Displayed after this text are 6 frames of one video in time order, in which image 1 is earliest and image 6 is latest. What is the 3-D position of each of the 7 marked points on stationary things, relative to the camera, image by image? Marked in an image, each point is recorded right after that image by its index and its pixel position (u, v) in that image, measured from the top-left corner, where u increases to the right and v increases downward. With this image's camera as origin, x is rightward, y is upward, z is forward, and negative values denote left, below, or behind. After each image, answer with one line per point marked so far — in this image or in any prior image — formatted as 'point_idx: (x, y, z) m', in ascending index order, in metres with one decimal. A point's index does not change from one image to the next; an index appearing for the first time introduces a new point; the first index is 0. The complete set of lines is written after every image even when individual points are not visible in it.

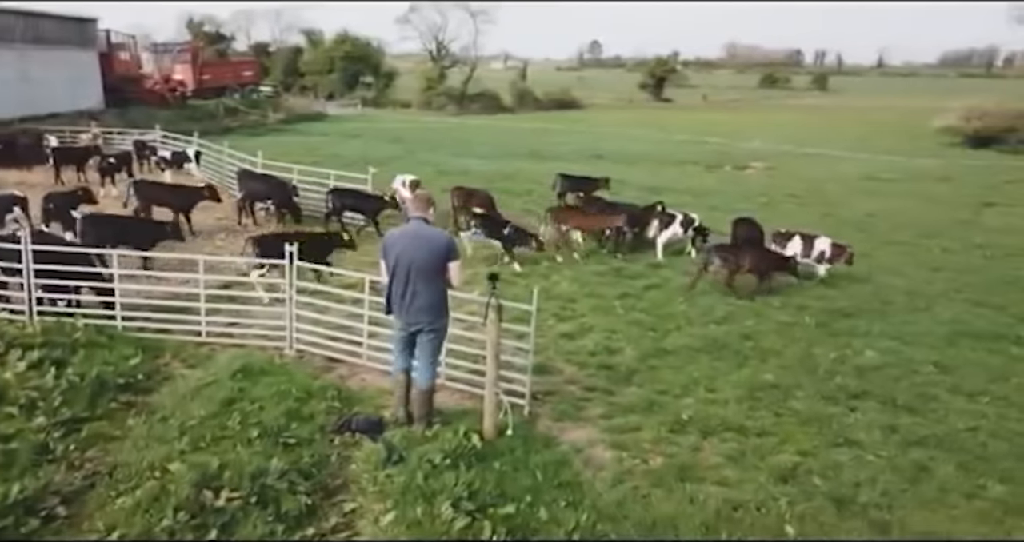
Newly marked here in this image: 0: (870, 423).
0: (+3.6, -1.5, +7.8) m
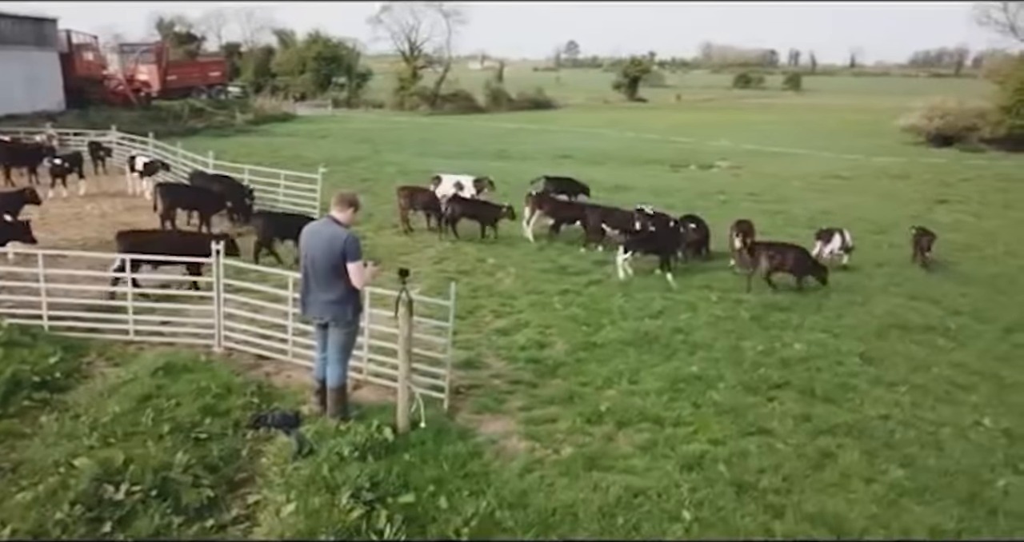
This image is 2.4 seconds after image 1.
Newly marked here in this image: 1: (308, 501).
0: (+2.8, -1.5, +8.0) m
1: (-1.4, -1.6, +5.4) m
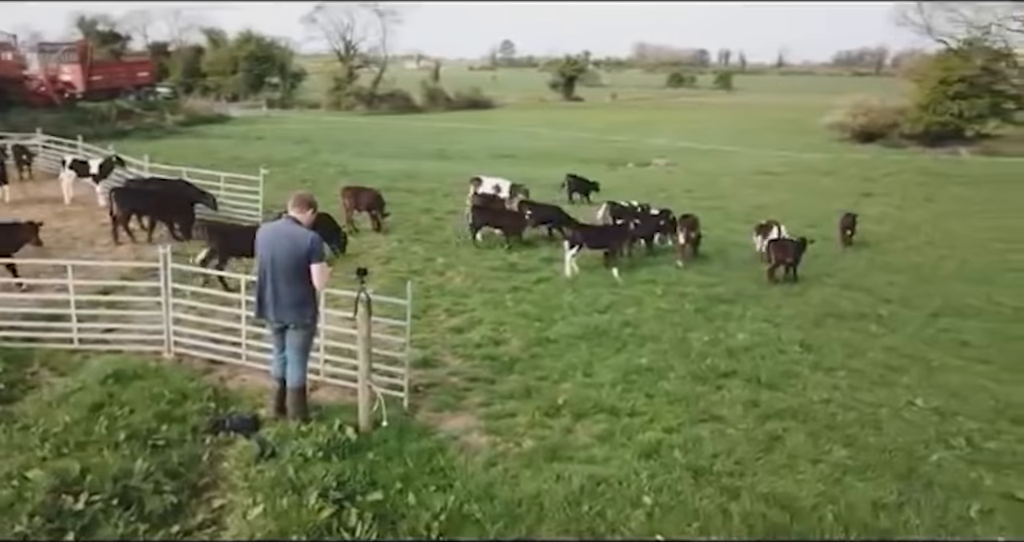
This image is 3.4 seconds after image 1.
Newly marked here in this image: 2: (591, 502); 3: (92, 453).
0: (+2.4, -1.4, +8.3) m
1: (-1.6, -1.6, +5.4) m
2: (+0.6, -1.8, +5.9) m
3: (-3.2, -1.4, +5.9) m
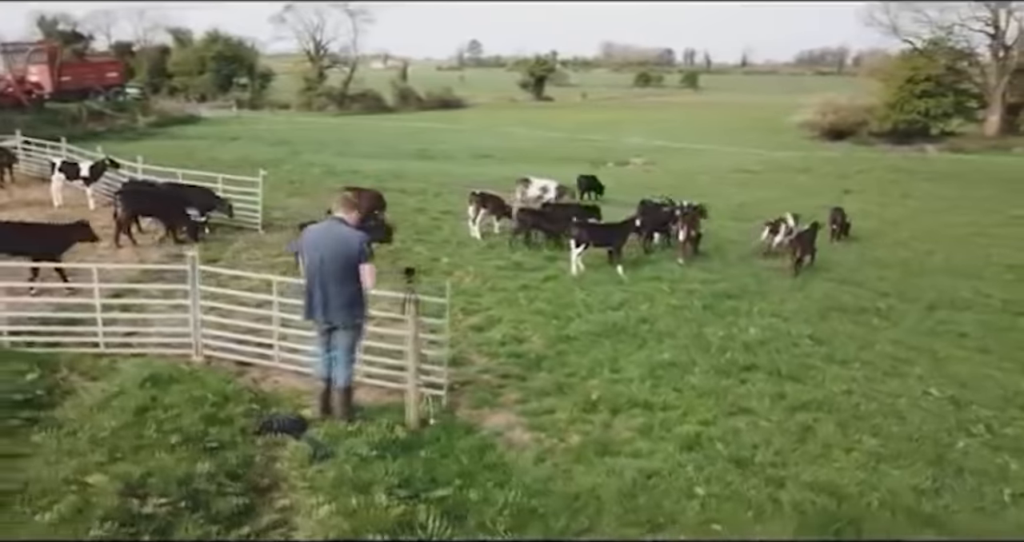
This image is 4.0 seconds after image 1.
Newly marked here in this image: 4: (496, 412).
0: (+2.7, -1.3, +8.5) m
1: (-1.2, -1.6, +5.4) m
2: (+1.1, -1.8, +6.0) m
3: (-2.8, -1.4, +5.8) m
4: (-0.2, -1.4, +7.5) m
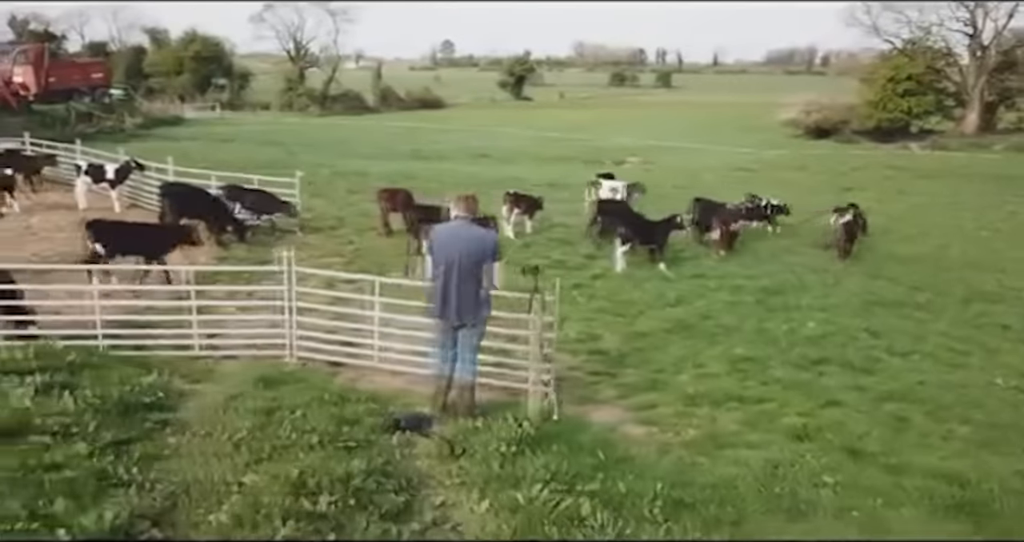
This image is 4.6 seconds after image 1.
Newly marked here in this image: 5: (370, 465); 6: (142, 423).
0: (+3.7, -1.3, +8.7) m
1: (-0.1, -1.6, +5.5) m
2: (+2.1, -1.7, +6.2) m
3: (-1.7, -1.4, +5.9) m
4: (+0.9, -1.4, +7.6) m
5: (-1.1, -1.5, +5.8) m
6: (-3.0, -1.2, +6.3) m
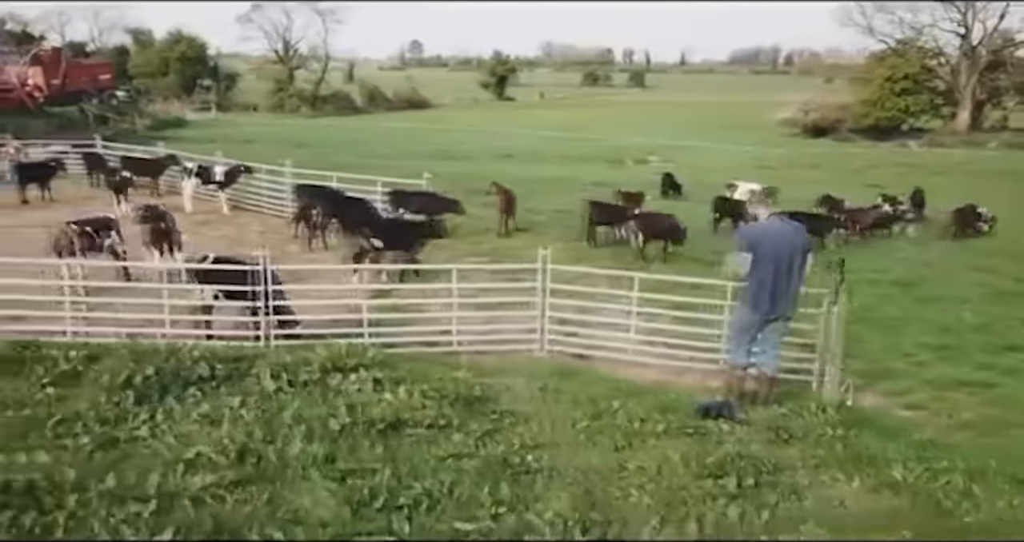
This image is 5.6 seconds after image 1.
0: (+6.5, -1.2, +9.2) m
1: (+2.8, -1.6, +5.9) m
2: (+5.0, -1.6, +6.7) m
3: (+1.2, -1.4, +6.2) m
4: (+3.7, -1.3, +8.0) m
5: (+1.8, -1.4, +6.2) m
6: (-0.2, -1.2, +6.5) m
